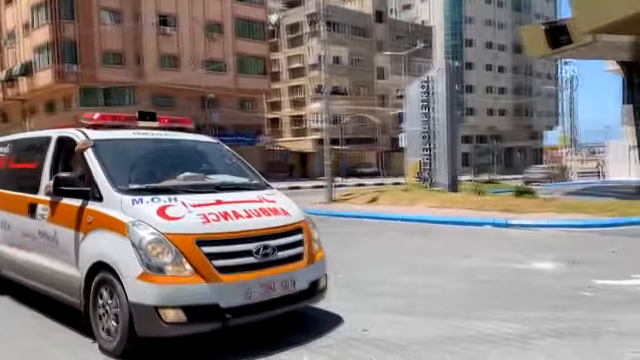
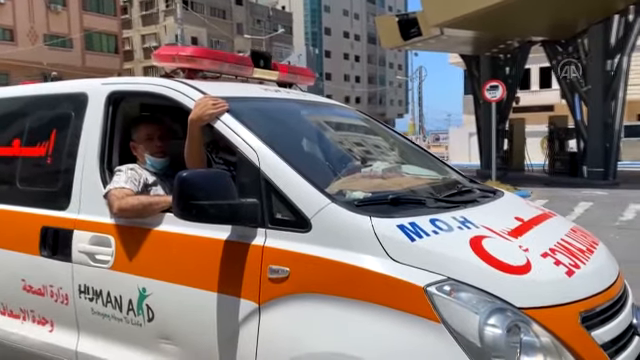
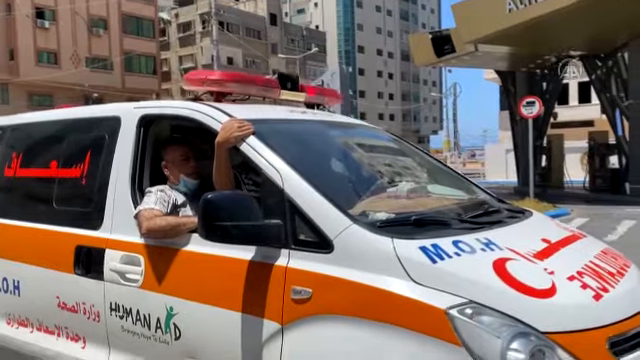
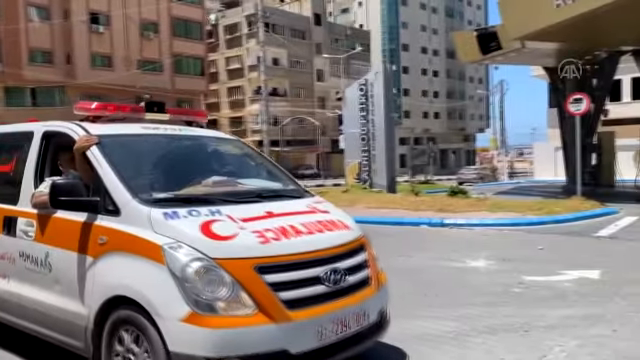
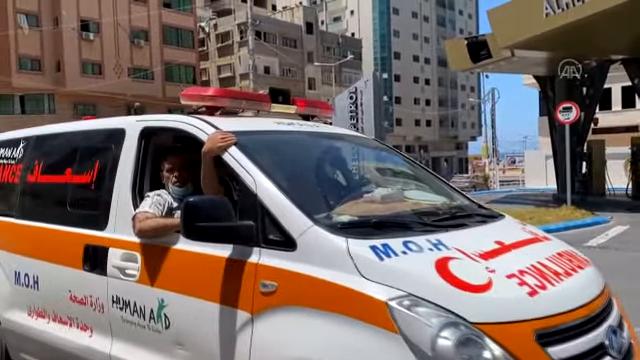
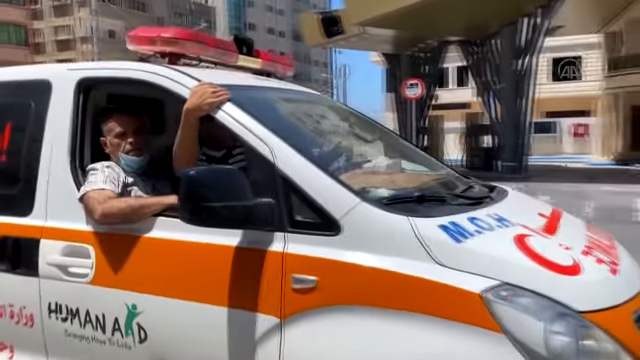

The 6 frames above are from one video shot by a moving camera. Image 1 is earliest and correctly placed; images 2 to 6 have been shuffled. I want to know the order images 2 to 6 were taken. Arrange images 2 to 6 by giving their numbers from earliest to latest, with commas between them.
4, 5, 3, 2, 6
